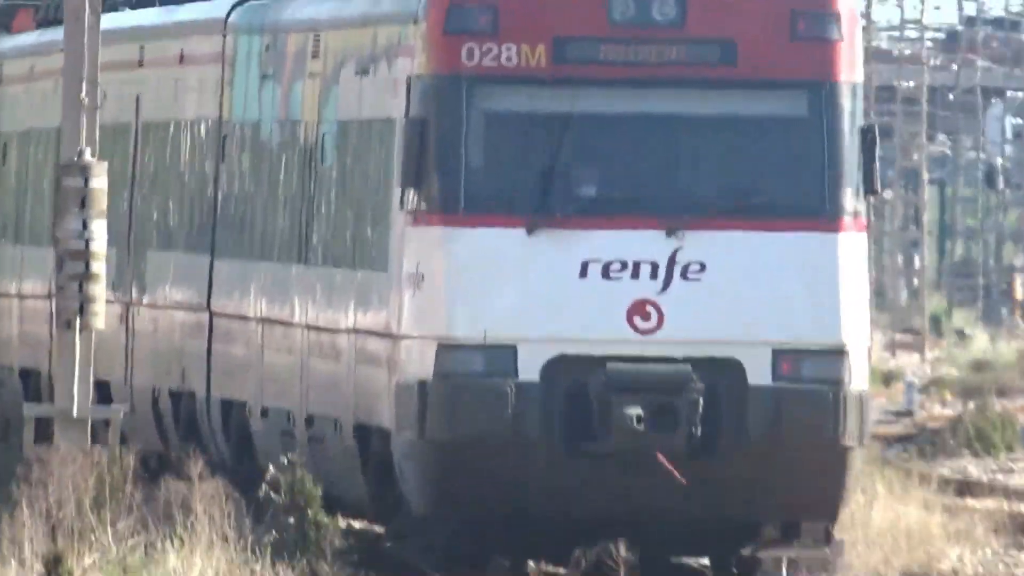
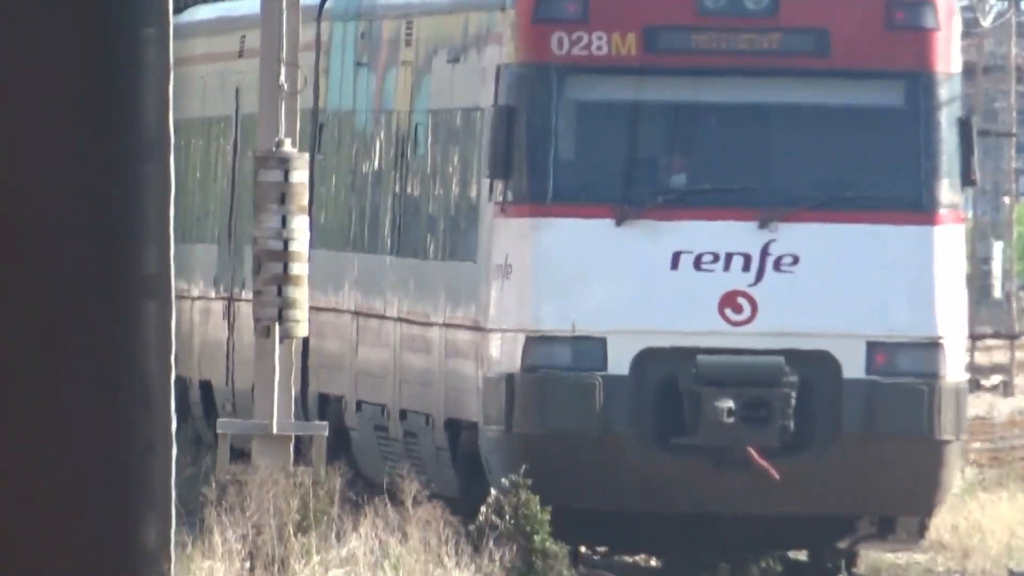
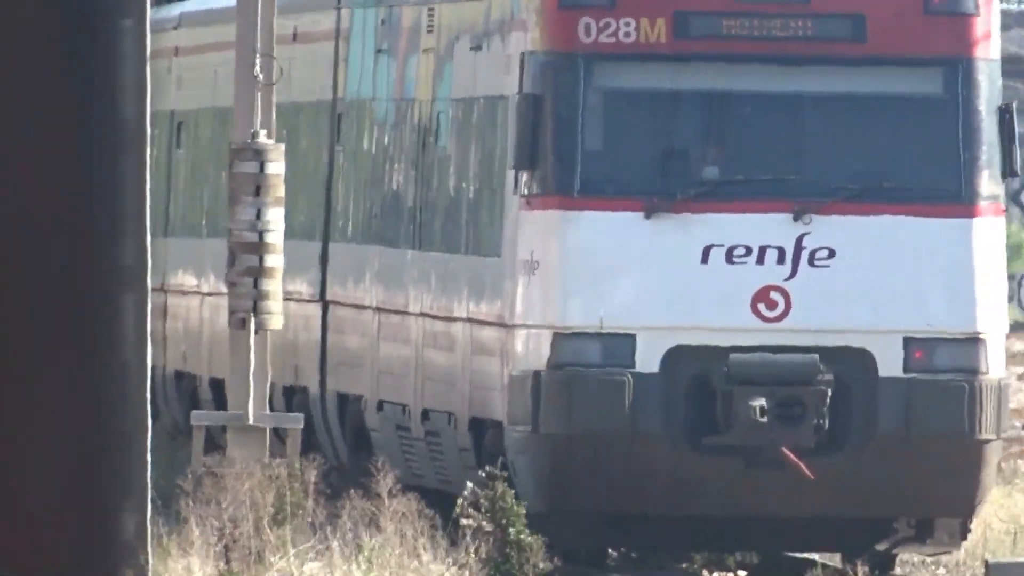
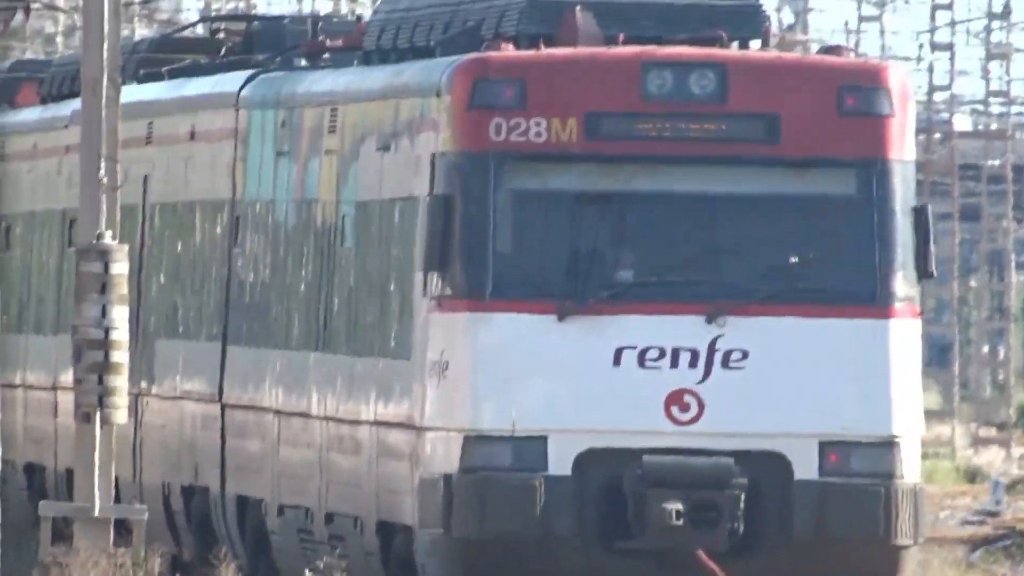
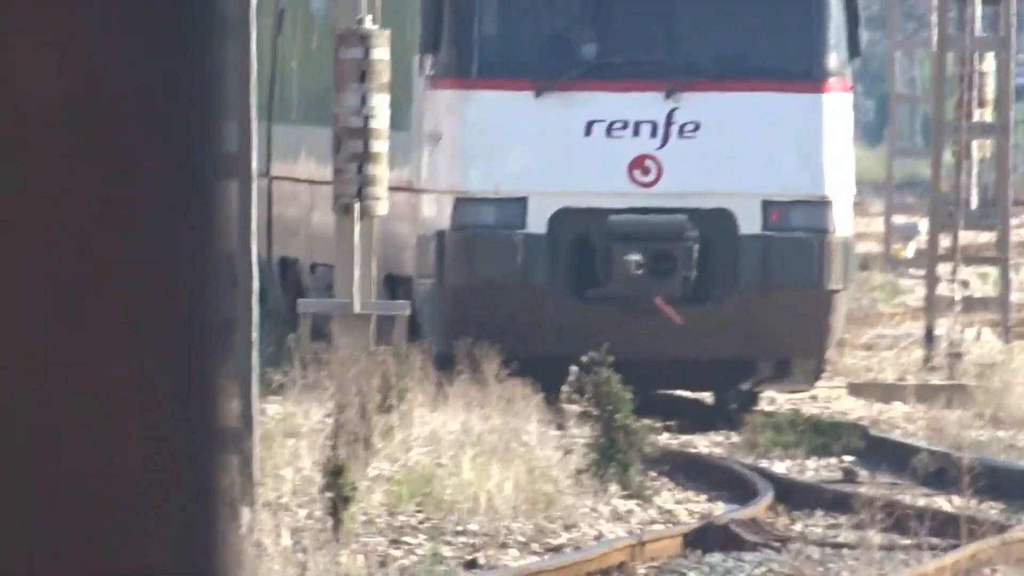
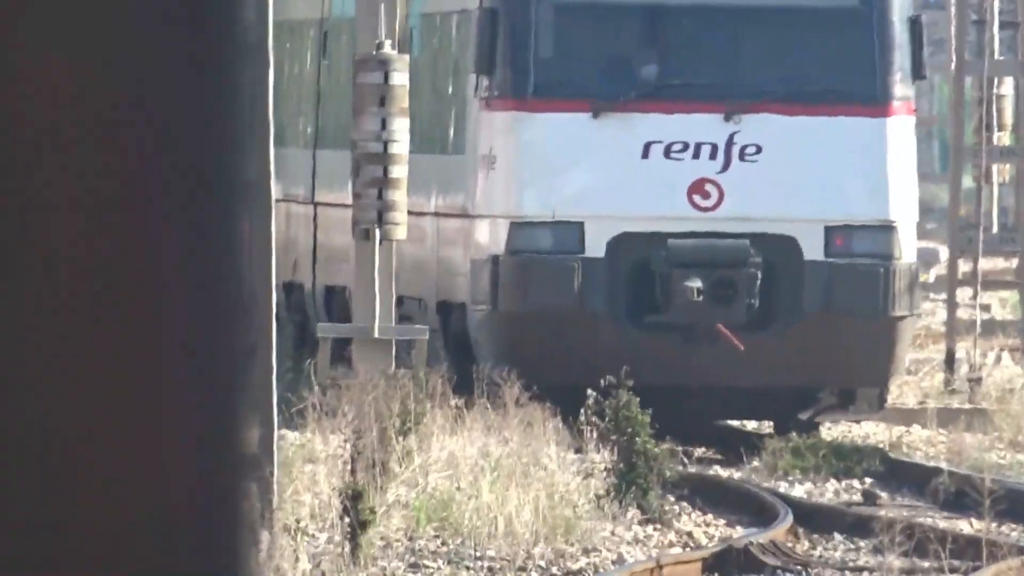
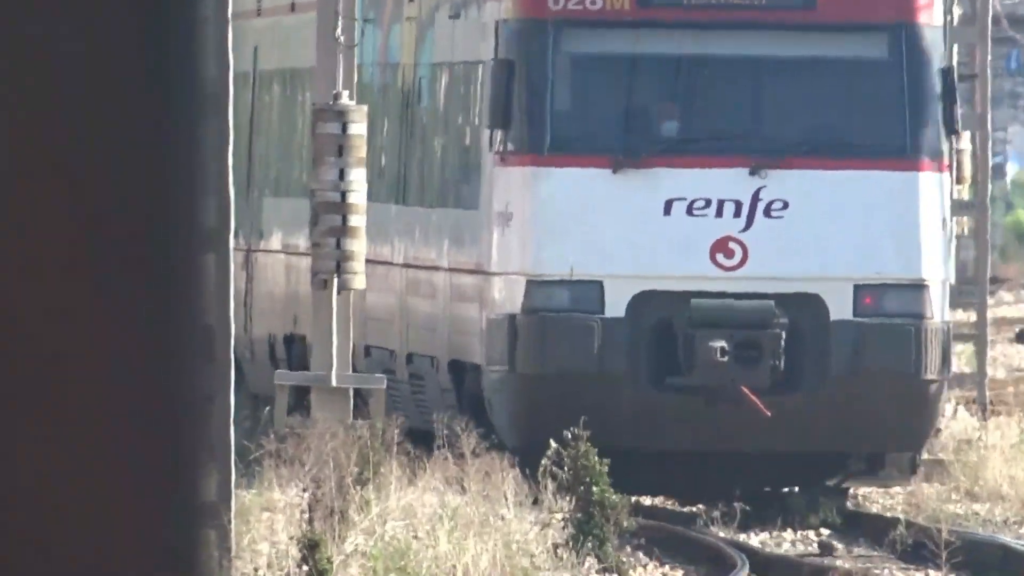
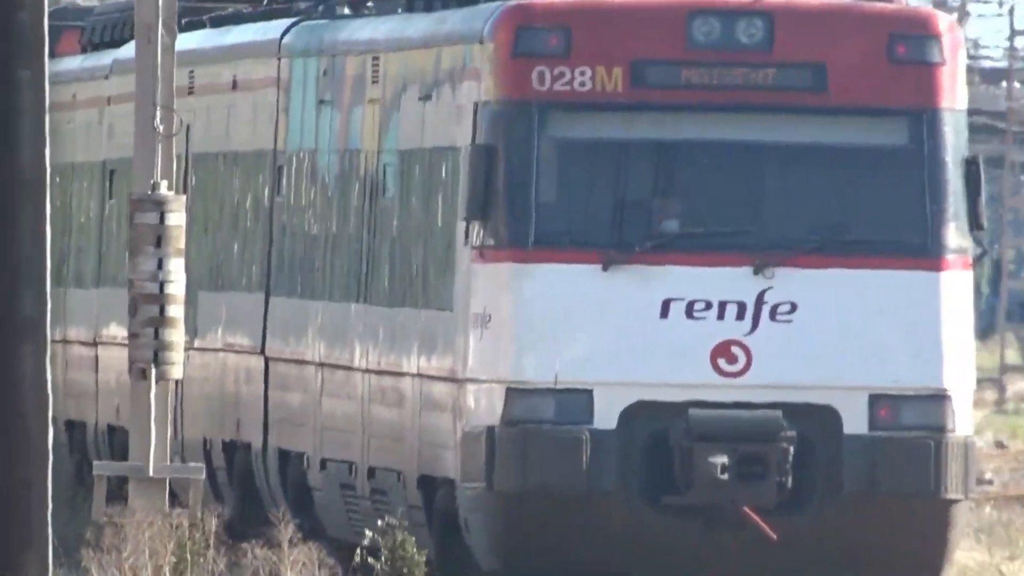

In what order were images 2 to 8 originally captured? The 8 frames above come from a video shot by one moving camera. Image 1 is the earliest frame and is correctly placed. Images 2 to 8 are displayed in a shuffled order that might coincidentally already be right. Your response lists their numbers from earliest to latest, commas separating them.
4, 8, 3, 2, 7, 6, 5
